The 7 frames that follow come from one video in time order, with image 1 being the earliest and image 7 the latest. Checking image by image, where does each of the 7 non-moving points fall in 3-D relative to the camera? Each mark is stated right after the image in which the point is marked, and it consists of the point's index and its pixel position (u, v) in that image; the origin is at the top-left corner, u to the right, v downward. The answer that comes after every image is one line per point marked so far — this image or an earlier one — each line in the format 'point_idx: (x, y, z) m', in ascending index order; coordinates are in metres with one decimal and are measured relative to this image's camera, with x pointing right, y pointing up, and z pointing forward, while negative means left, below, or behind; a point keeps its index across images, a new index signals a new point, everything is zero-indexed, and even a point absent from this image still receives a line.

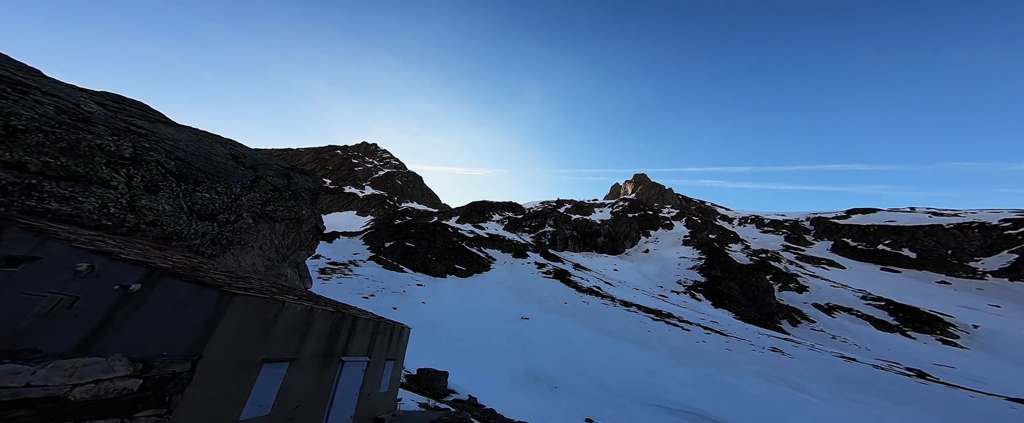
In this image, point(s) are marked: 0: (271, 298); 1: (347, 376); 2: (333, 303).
0: (-3.9, -1.4, +4.8) m
1: (-3.9, -3.9, +7.1) m
2: (-4.5, -2.3, +7.5) m
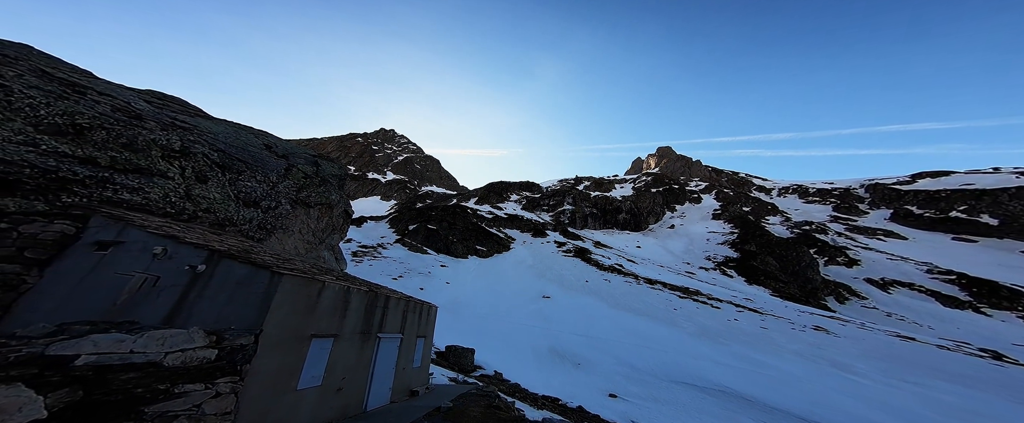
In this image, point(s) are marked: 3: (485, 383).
0: (-3.5, -1.2, +5.1) m
1: (-3.3, -3.5, +7.5) m
2: (-3.9, -1.9, +7.9) m
3: (-1.1, -7.3, +12.7) m
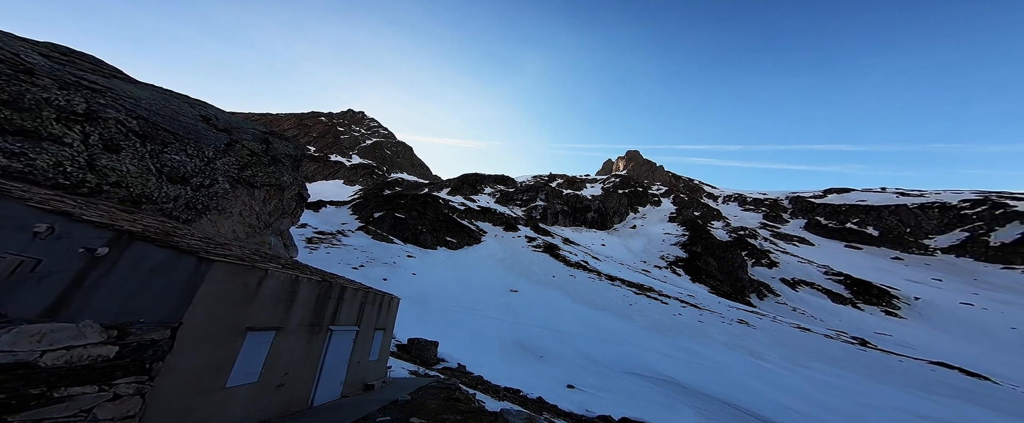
0: (-4.0, -0.9, +4.7) m
1: (-4.2, -3.2, +7.2) m
2: (-4.8, -1.5, +7.5) m
3: (-2.7, -6.9, +12.7) m
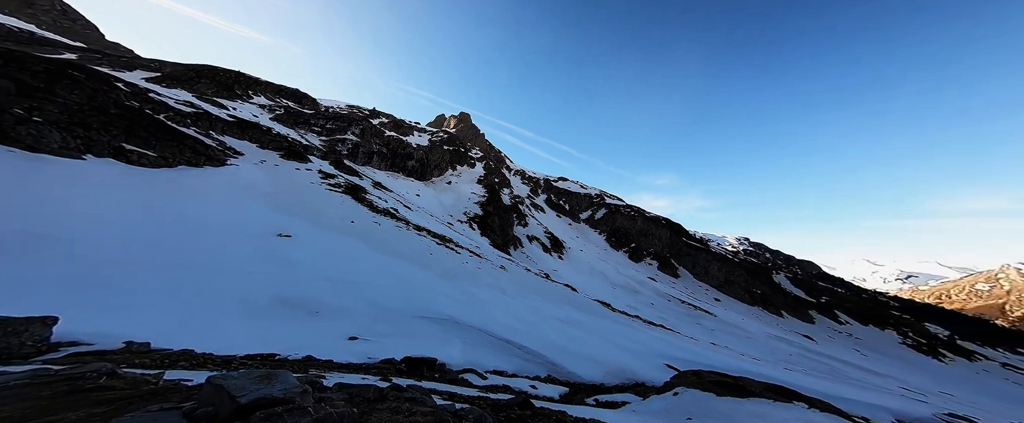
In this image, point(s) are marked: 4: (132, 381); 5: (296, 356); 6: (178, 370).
0: (-7.2, +0.5, +0.4) m
1: (-9.0, -1.2, +2.6) m
2: (-9.4, +0.5, +2.3) m
3: (-11.4, -4.0, +8.3) m
4: (-9.1, -4.1, +7.0) m
5: (-9.1, -5.7, +11.5) m
6: (-9.9, -4.7, +8.8) m
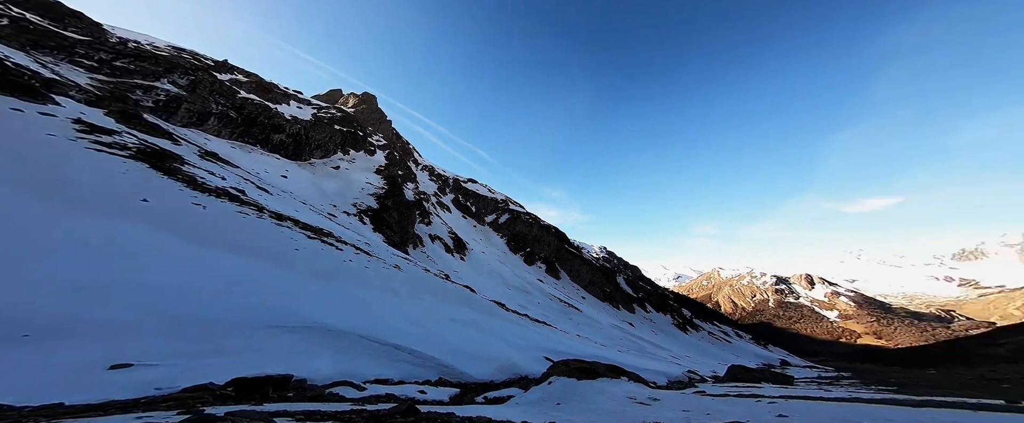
0: (-10.1, +1.5, -4.0) m
1: (-12.7, -0.1, -2.4) m
2: (-12.8, +1.7, -2.7) m
3: (-16.8, -2.6, +2.3) m
4: (-14.2, -2.8, +1.8) m
5: (-15.6, -4.4, +6.0) m
6: (-15.5, -3.4, +3.2) m
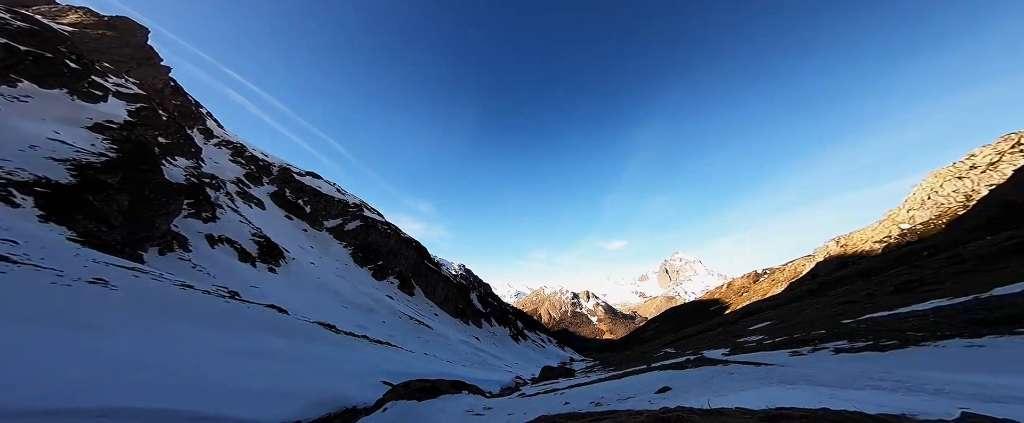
0: (+10.3, -1.3, -2.4) m
1: (+7.1, -2.6, -2.5) m
2: (+7.4, -0.8, -2.7) m
3: (+0.9, -4.6, -0.8) m
4: (+3.3, -5.1, +0.1) m
5: (-0.3, -6.5, +2.9) m
6: (+1.4, -5.5, +0.5) m
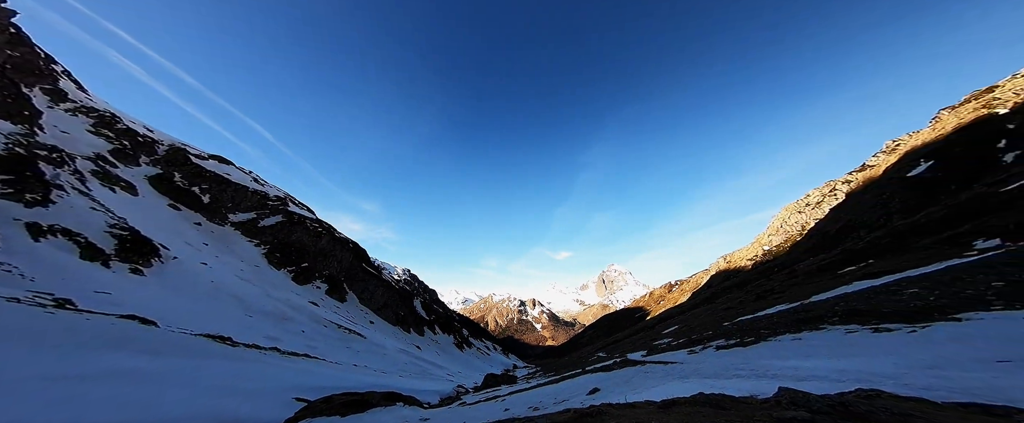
0: (+13.7, -2.6, +0.4) m
1: (+10.6, -3.7, -0.3) m
2: (+11.0, -1.9, -0.4) m
3: (+4.0, -5.3, +0.3) m
4: (+6.2, -6.0, +1.5) m
5: (+2.1, -7.2, +3.6) m
6: (+4.2, -6.2, +1.6) m
